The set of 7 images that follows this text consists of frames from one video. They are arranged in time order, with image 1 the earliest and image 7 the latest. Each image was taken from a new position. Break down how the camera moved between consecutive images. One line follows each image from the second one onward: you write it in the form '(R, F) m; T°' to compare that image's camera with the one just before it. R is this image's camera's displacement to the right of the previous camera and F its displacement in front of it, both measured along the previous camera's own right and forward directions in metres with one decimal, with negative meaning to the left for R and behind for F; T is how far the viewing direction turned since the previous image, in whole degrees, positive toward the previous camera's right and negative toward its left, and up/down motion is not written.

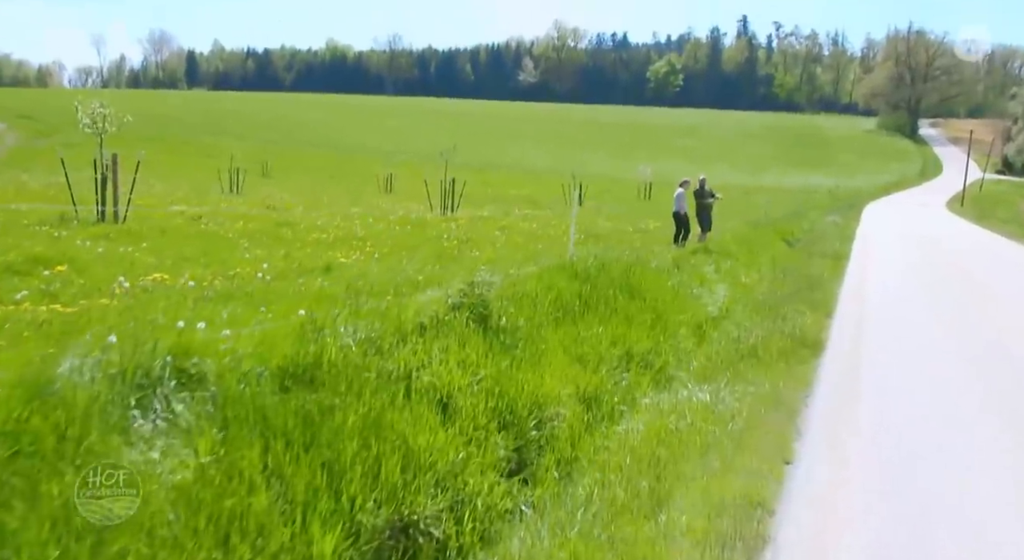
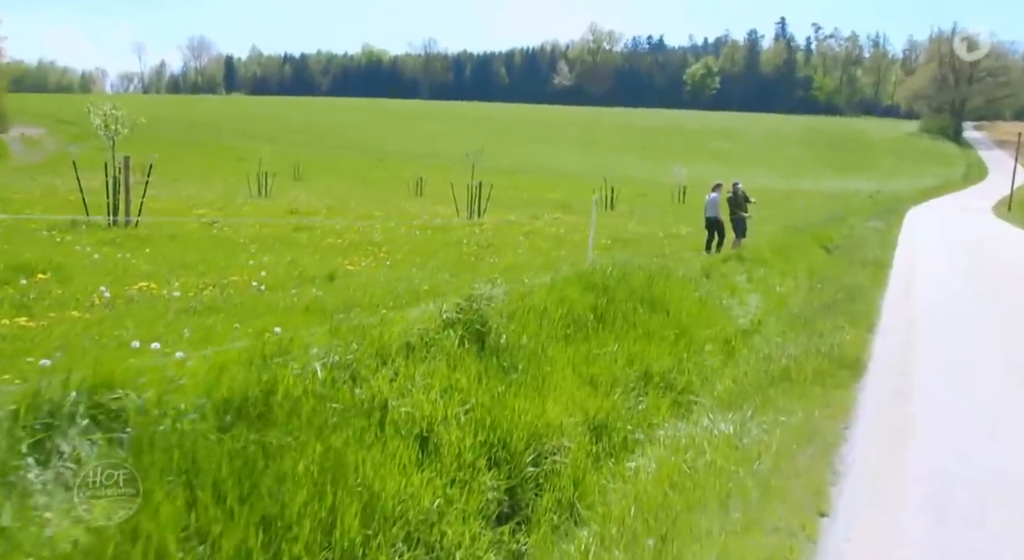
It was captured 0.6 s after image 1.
(+0.3, +0.9) m; -2°
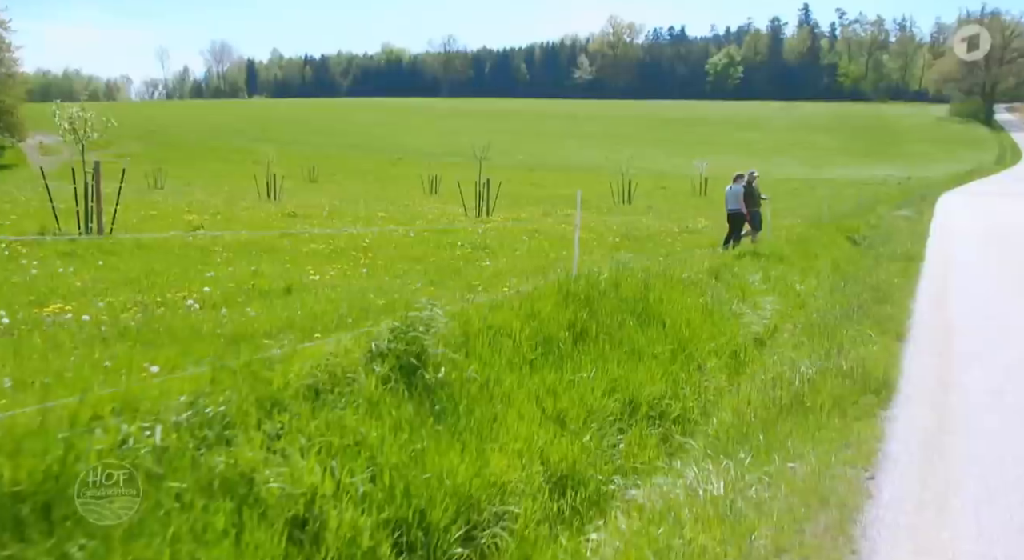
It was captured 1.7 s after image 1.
(+0.6, +1.6) m; -2°
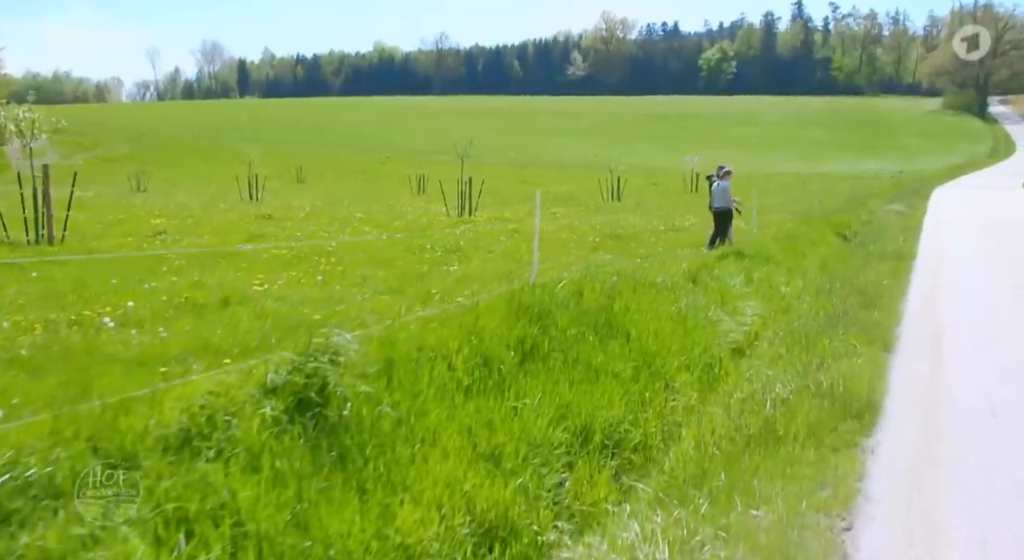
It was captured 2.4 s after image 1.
(+0.5, +1.0) m; 0°
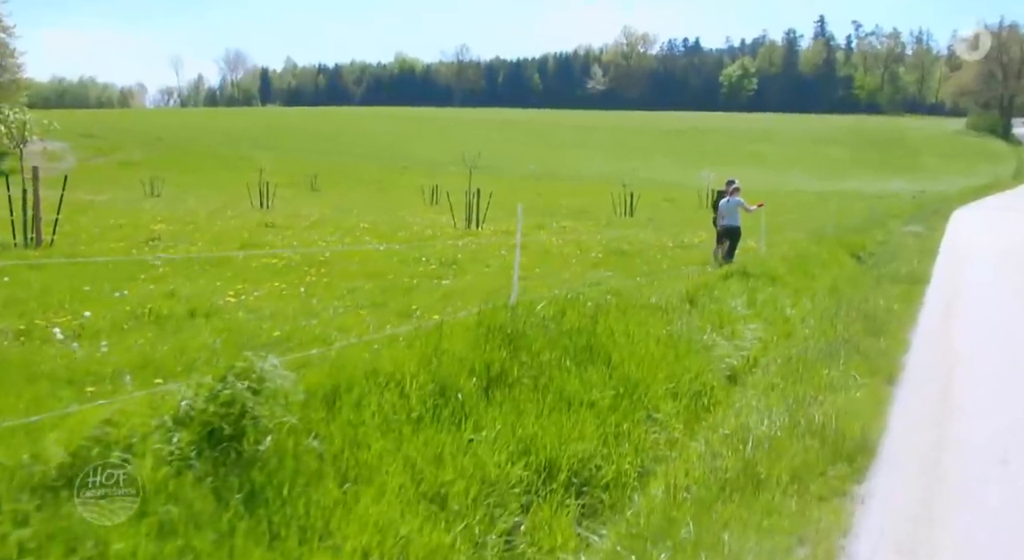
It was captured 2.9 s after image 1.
(+0.4, +0.6) m; -1°
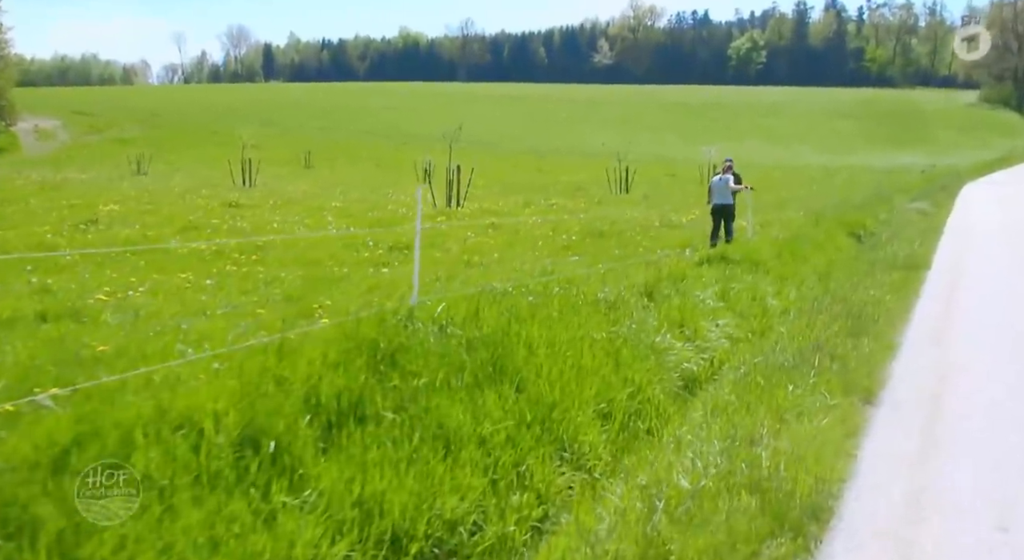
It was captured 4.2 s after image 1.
(+0.9, +1.7) m; -1°
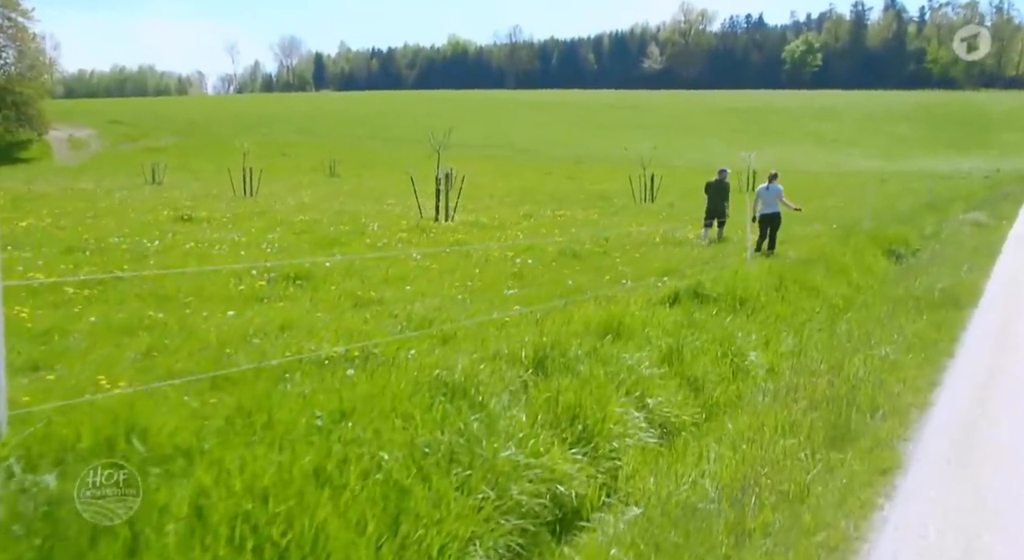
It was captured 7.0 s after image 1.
(+1.8, +3.7) m; -3°
